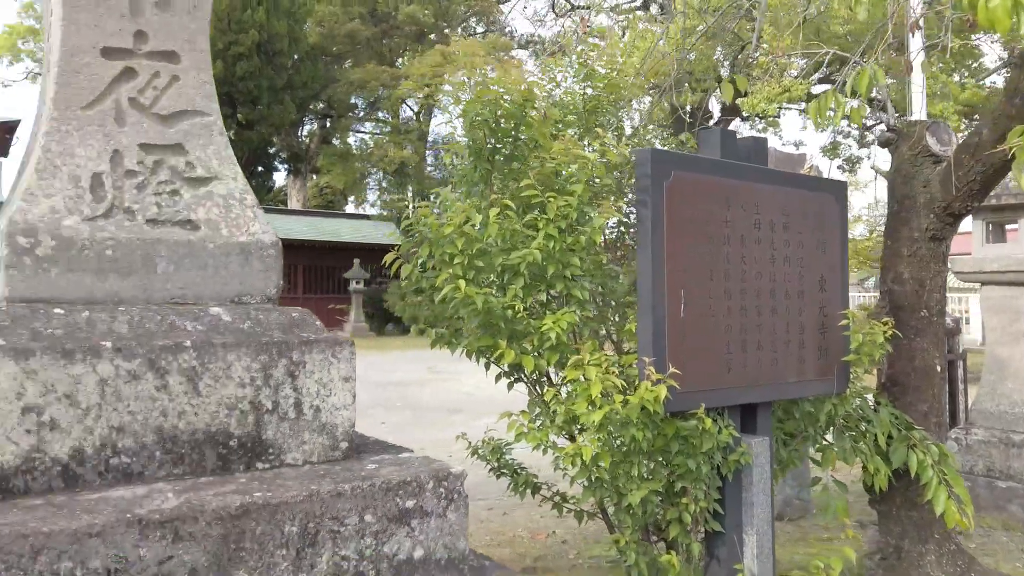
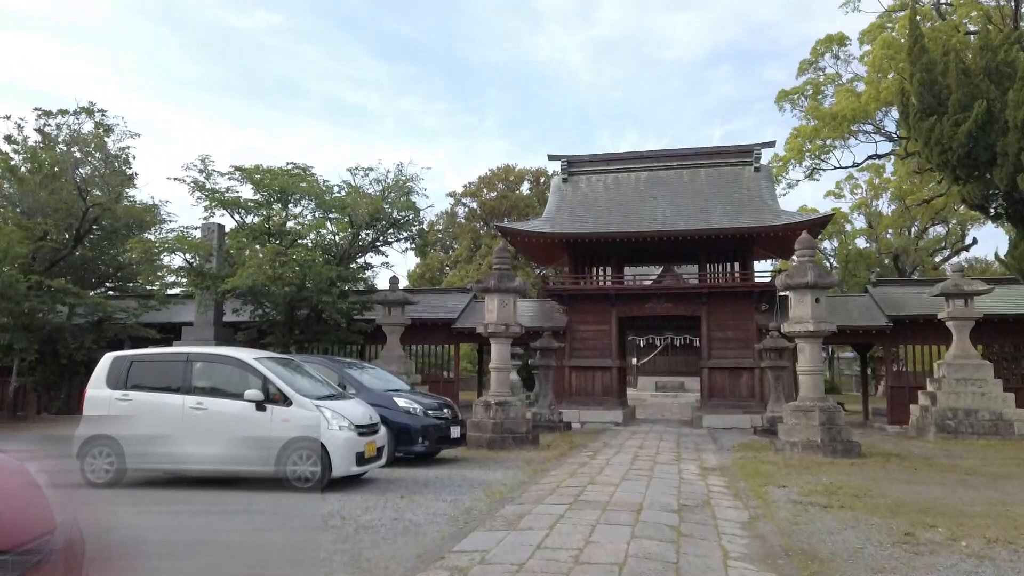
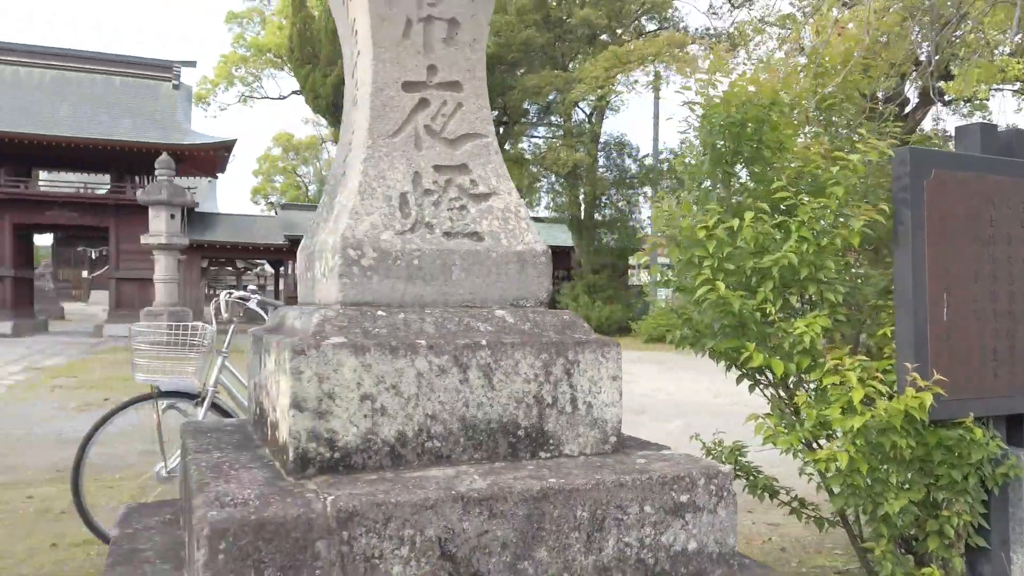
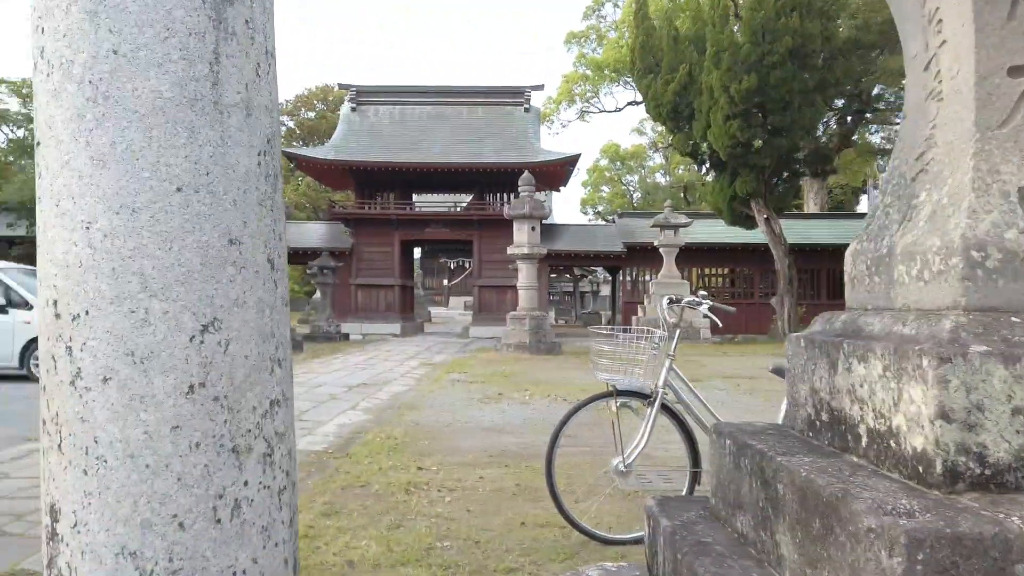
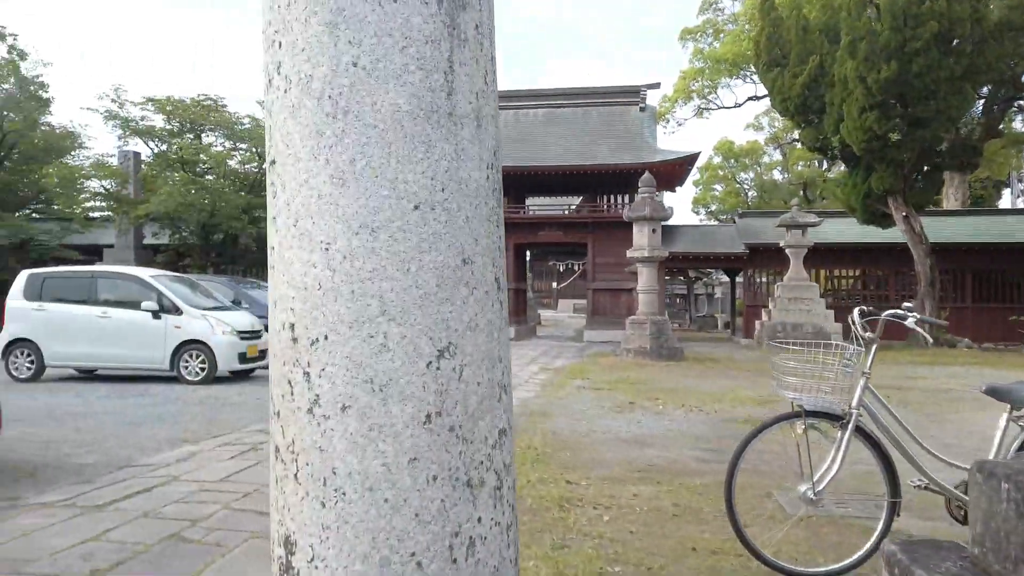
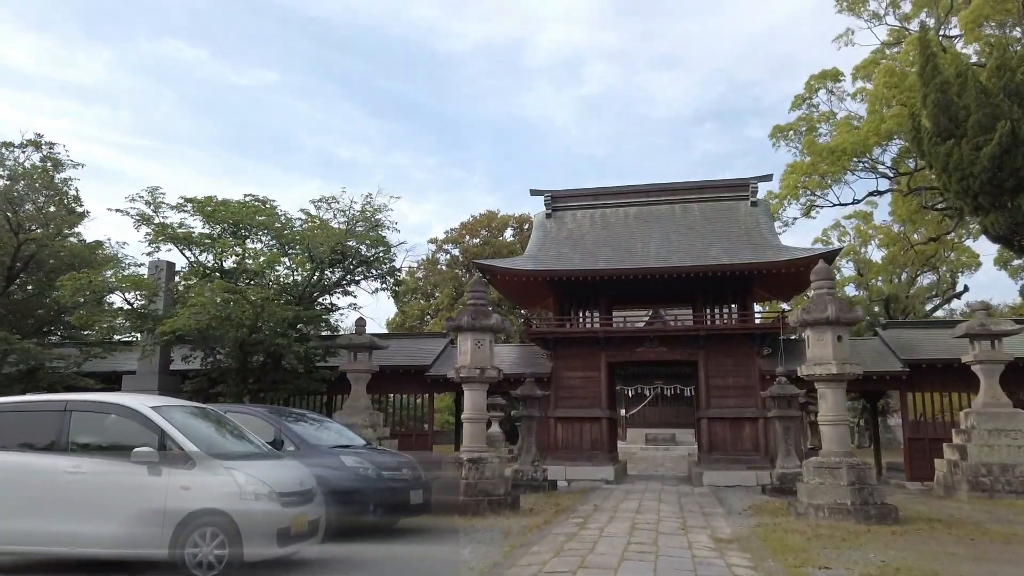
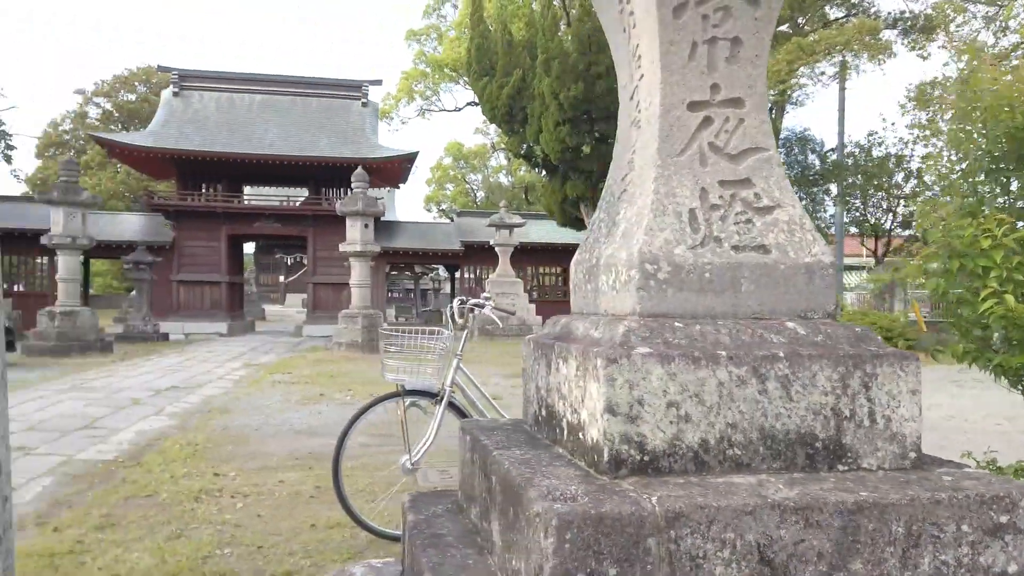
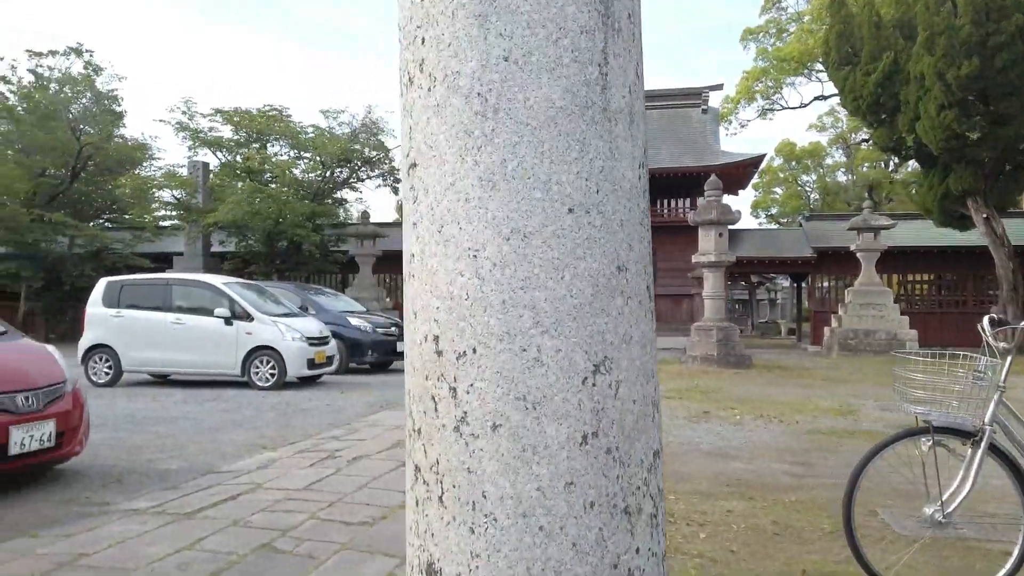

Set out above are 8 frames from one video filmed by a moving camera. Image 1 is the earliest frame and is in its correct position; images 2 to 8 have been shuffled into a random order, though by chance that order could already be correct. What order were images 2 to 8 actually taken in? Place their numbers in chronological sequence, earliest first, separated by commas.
3, 7, 4, 5, 8, 2, 6
